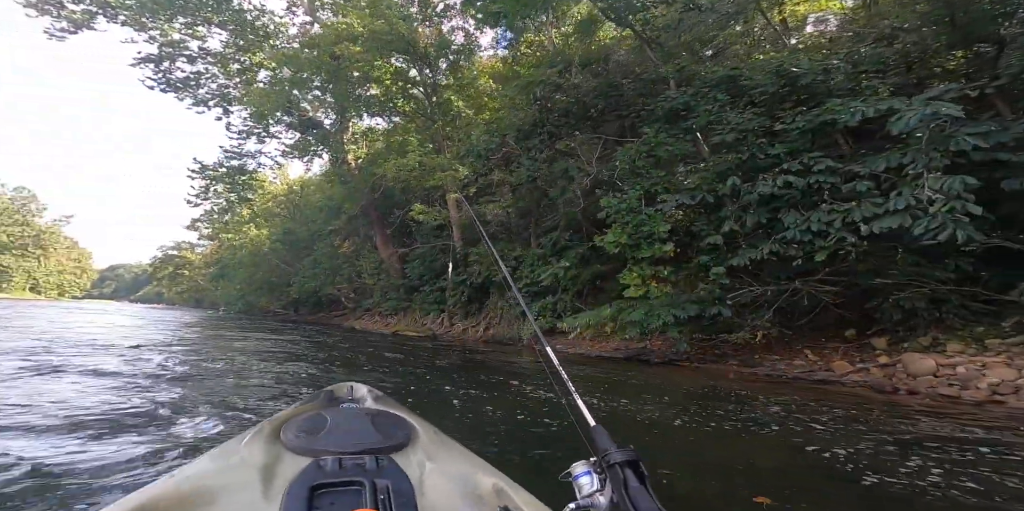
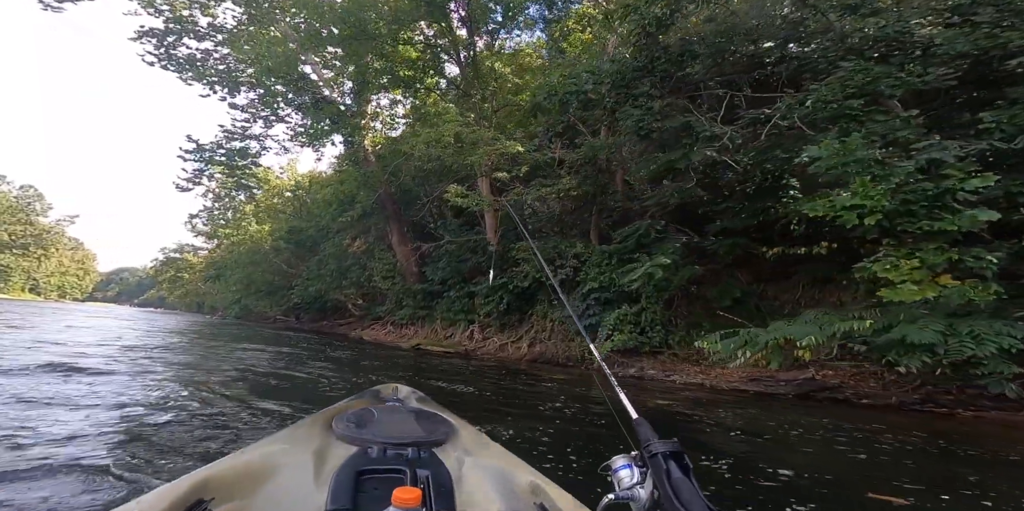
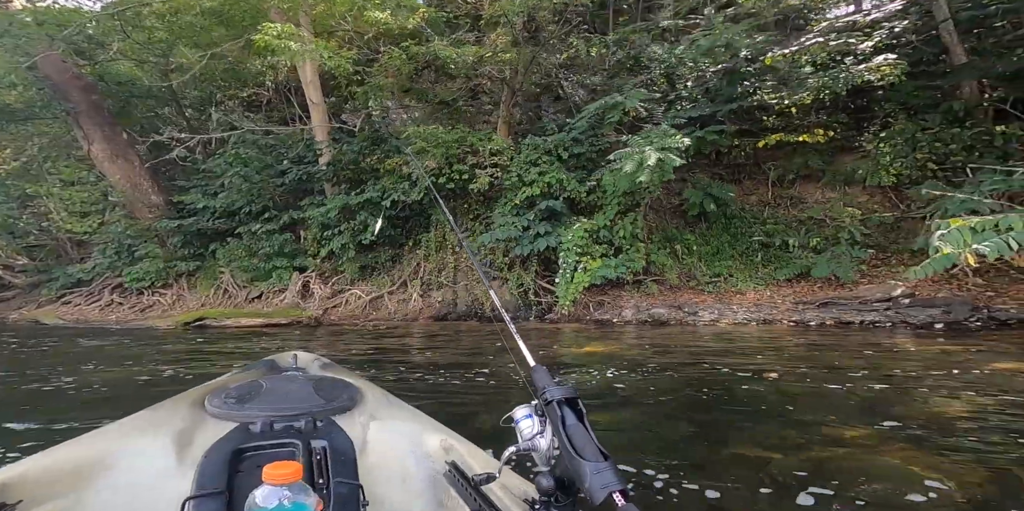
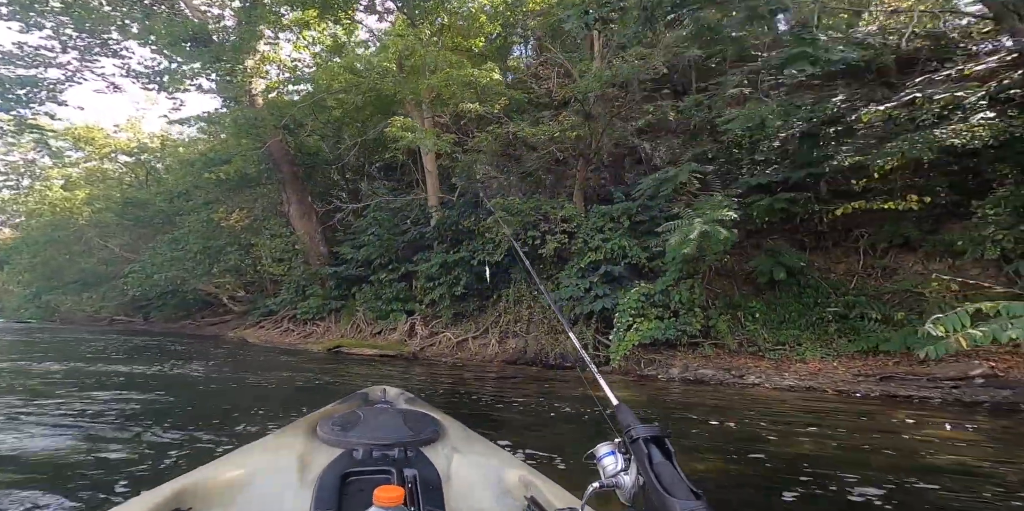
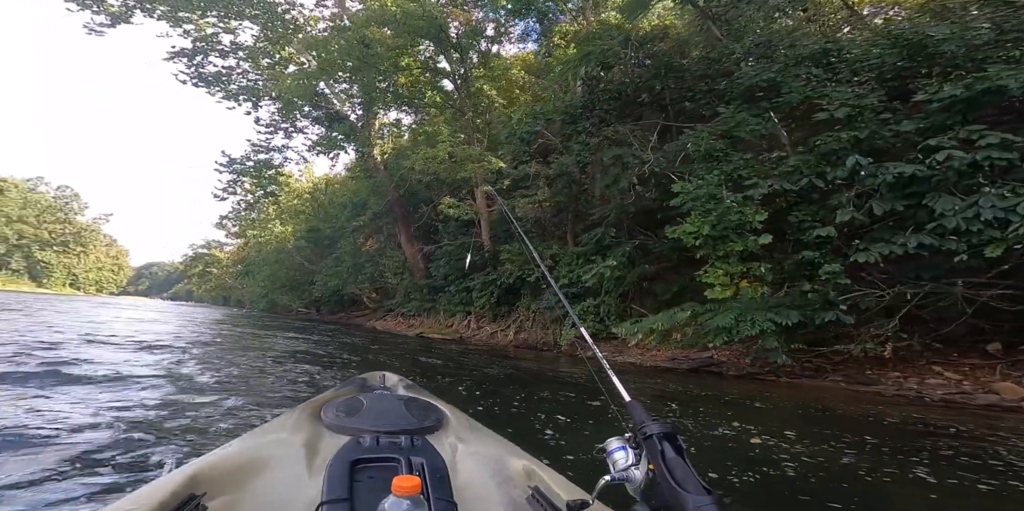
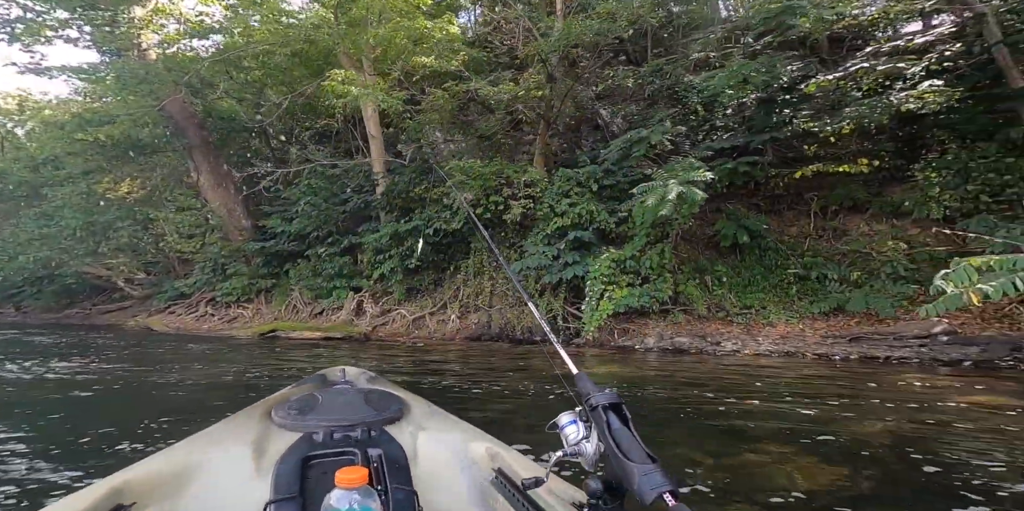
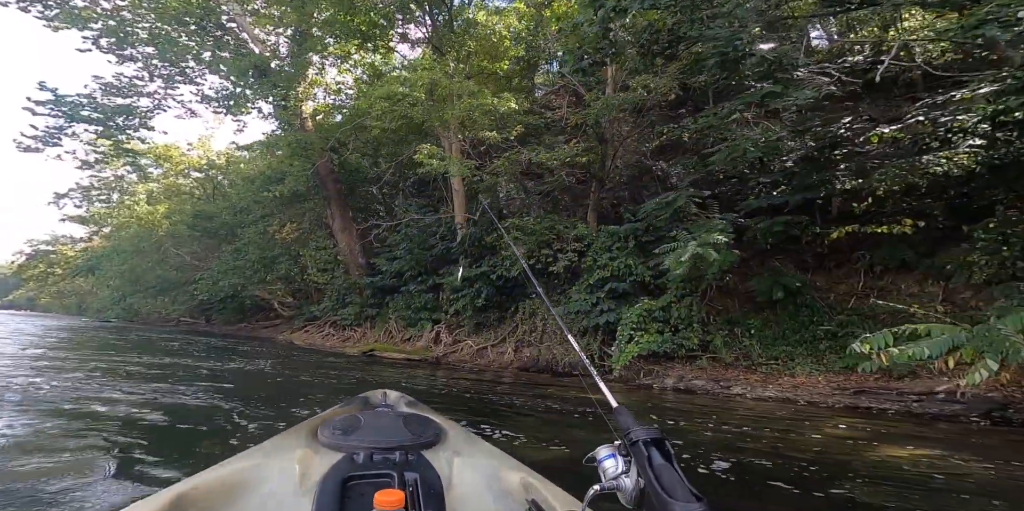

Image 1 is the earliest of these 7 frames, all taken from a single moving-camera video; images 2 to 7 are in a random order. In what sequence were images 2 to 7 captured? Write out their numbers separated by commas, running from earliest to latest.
5, 2, 7, 4, 6, 3
